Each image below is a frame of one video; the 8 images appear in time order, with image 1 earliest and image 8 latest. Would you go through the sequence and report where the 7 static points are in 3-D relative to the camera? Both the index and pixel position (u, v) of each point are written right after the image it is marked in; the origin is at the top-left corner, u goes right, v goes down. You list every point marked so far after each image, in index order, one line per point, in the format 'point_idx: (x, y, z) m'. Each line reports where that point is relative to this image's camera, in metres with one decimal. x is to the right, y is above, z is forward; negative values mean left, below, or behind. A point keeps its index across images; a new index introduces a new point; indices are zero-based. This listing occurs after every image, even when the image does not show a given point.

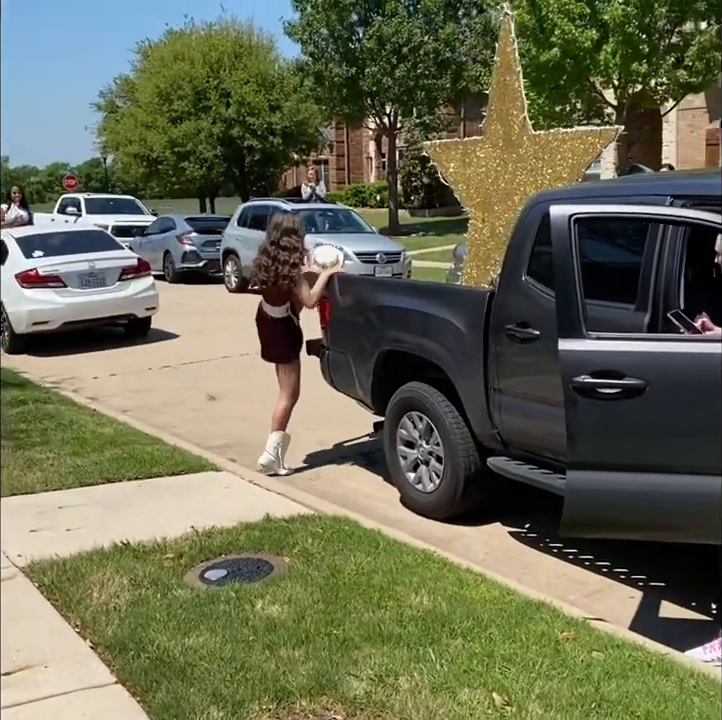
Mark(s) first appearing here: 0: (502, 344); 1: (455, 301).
0: (+0.7, +0.1, +4.9) m
1: (+0.5, +0.3, +5.3) m
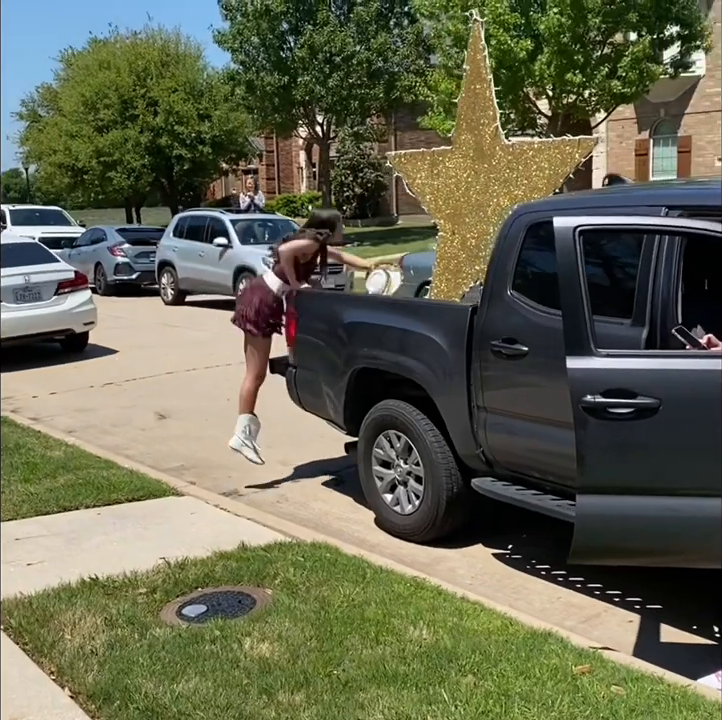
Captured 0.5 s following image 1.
0: (+0.6, 0.0, +4.7) m
1: (+0.4, +0.2, +5.1) m
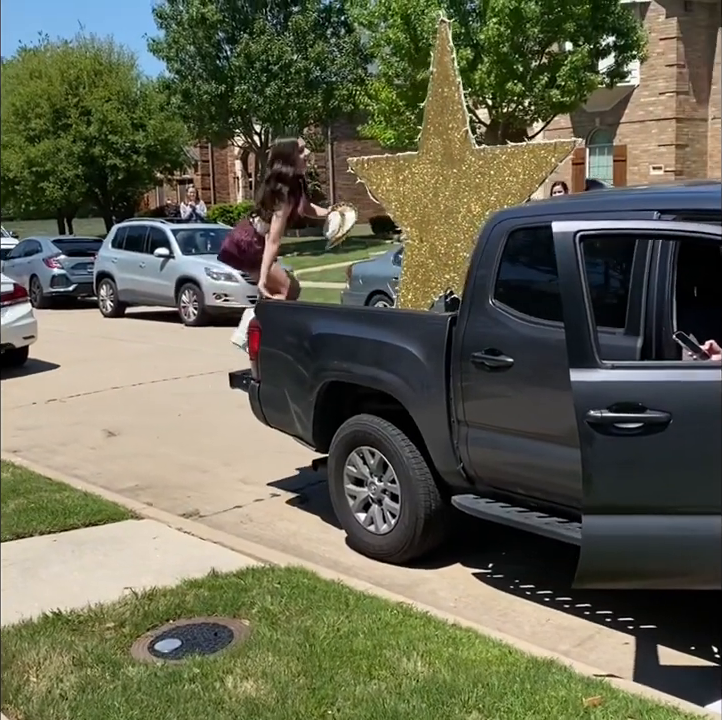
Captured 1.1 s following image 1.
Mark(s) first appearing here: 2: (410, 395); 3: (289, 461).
0: (+0.5, -0.1, +4.6) m
1: (+0.2, +0.2, +4.9) m
2: (+0.2, -0.2, +4.9) m
3: (-0.6, -0.8, +7.5) m
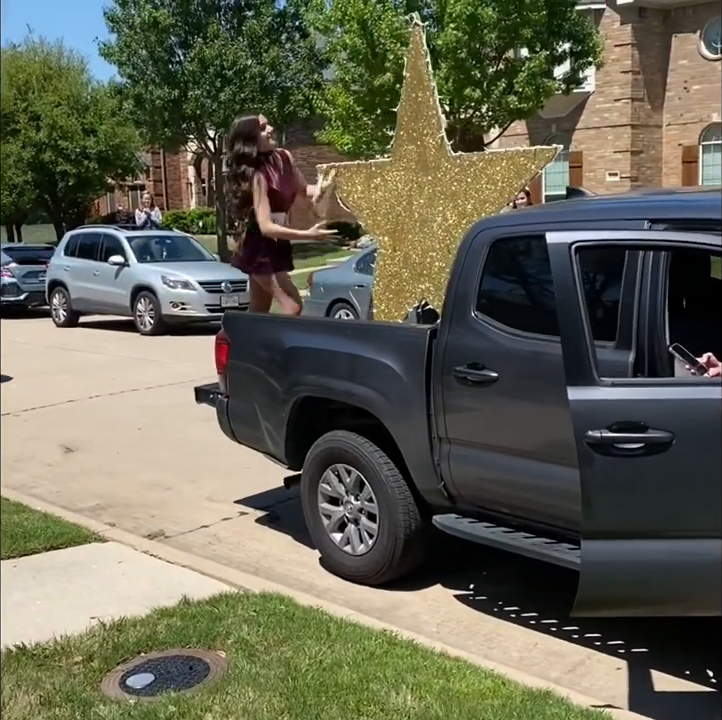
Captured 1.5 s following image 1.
0: (+0.4, -0.1, +4.4) m
1: (+0.1, +0.1, +4.7) m
2: (+0.1, -0.2, +4.7) m
3: (-0.8, -0.8, +7.2) m
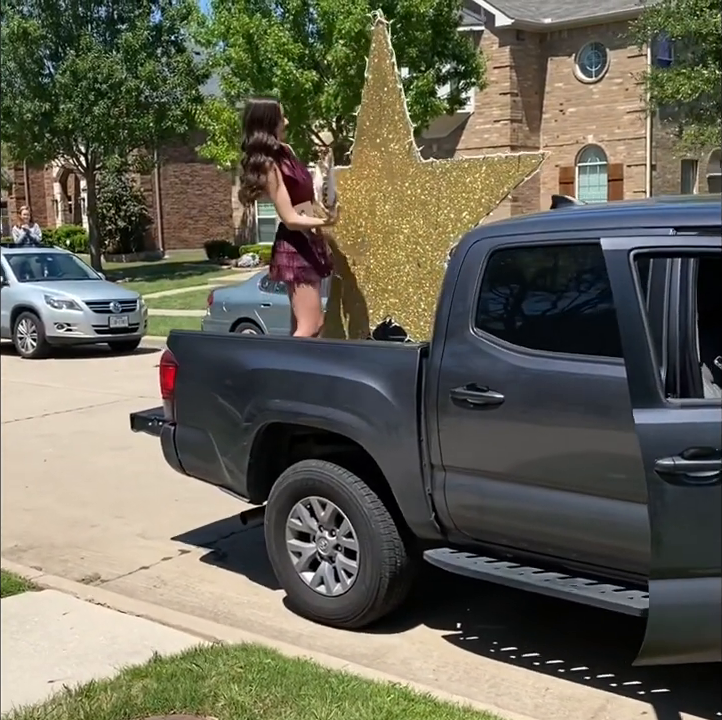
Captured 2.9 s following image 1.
0: (+0.3, -0.2, +4.0) m
1: (0.0, 0.0, +4.3) m
2: (0.0, -0.3, +4.3) m
3: (-1.2, -1.0, +6.7) m
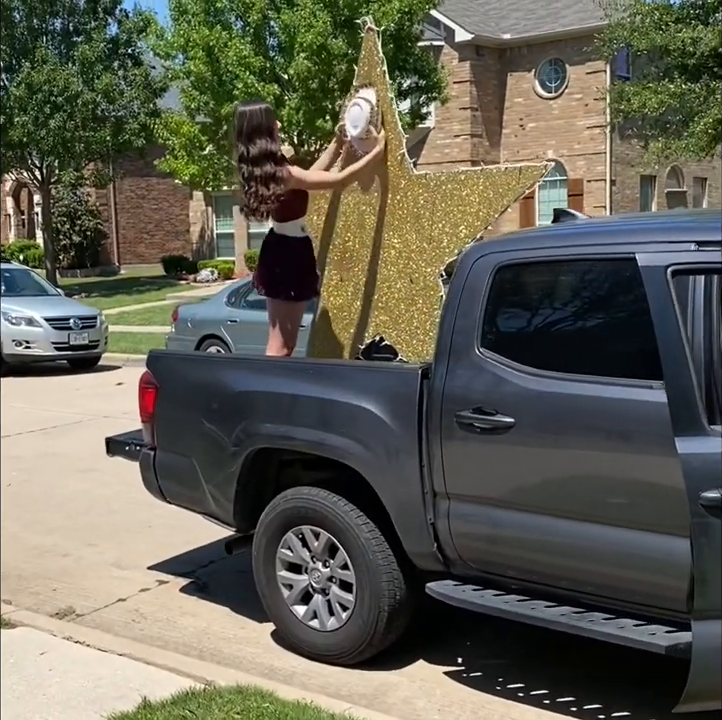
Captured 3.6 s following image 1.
0: (+0.3, -0.3, +3.8) m
1: (0.0, -0.1, +4.1) m
2: (0.0, -0.4, +4.1) m
3: (-1.3, -1.1, +6.4) m
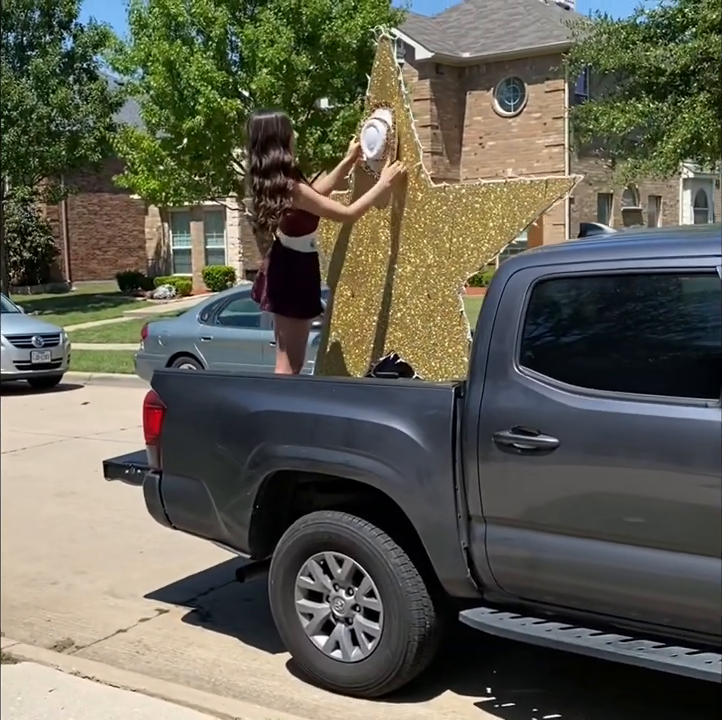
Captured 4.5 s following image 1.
0: (+0.5, -0.4, +3.7) m
1: (+0.1, -0.2, +4.0) m
2: (+0.2, -0.5, +3.9) m
3: (-1.3, -1.3, +6.2) m
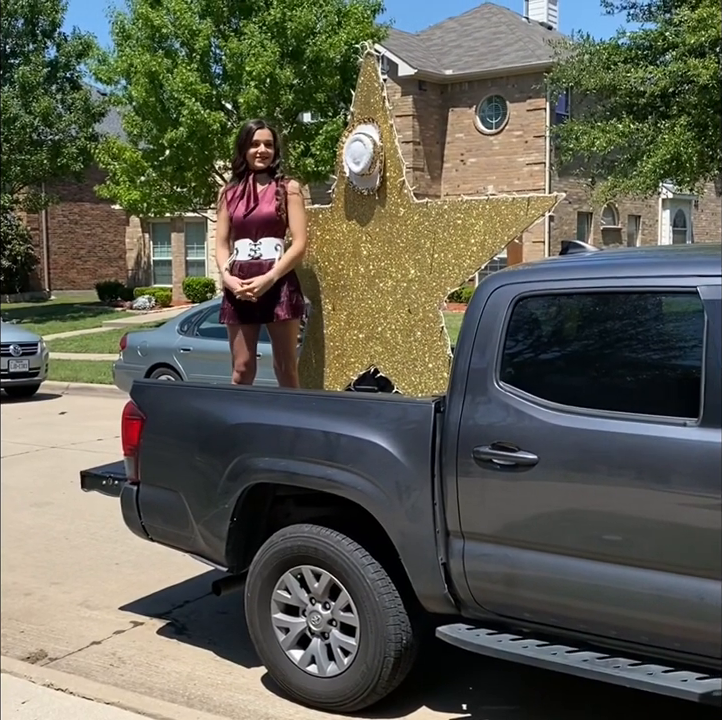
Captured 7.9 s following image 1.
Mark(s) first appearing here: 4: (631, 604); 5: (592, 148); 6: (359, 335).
0: (+0.4, -0.4, +3.7) m
1: (+0.1, -0.2, +4.0) m
2: (+0.1, -0.6, +3.9) m
3: (-1.4, -1.3, +6.1) m
4: (+0.9, -0.8, +3.4) m
5: (+3.5, +3.2, +15.1) m
6: (0.0, +0.1, +5.5) m
